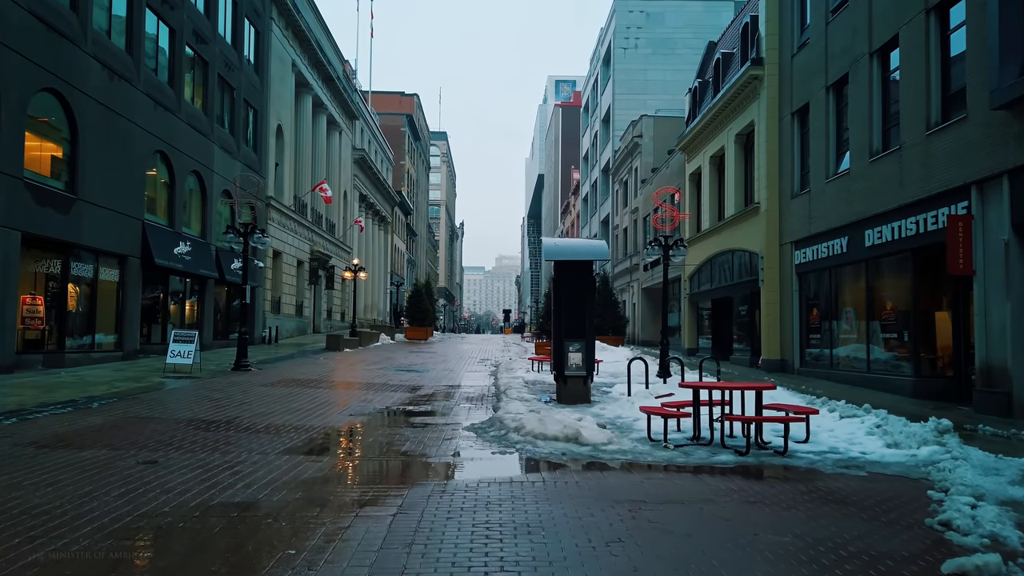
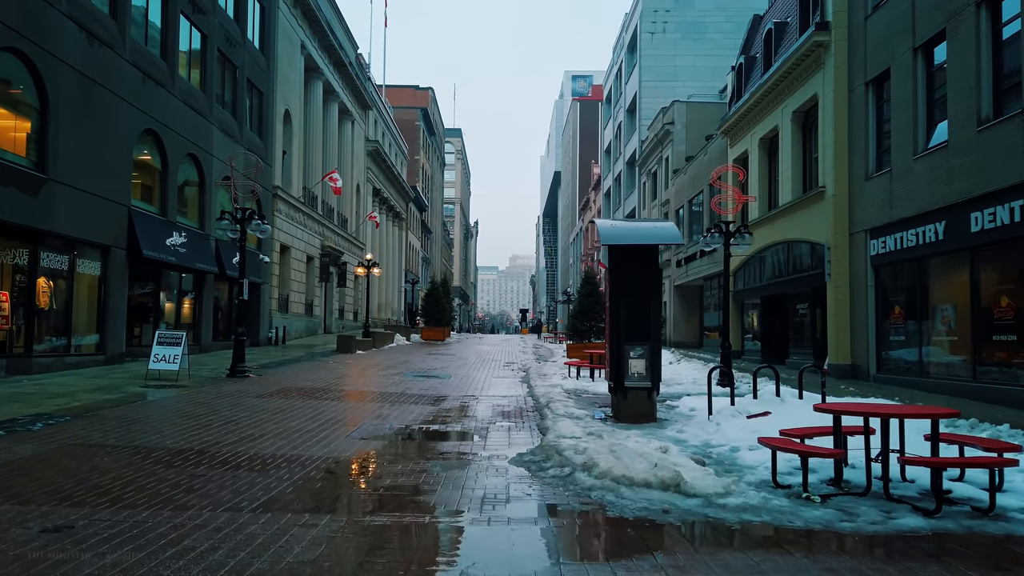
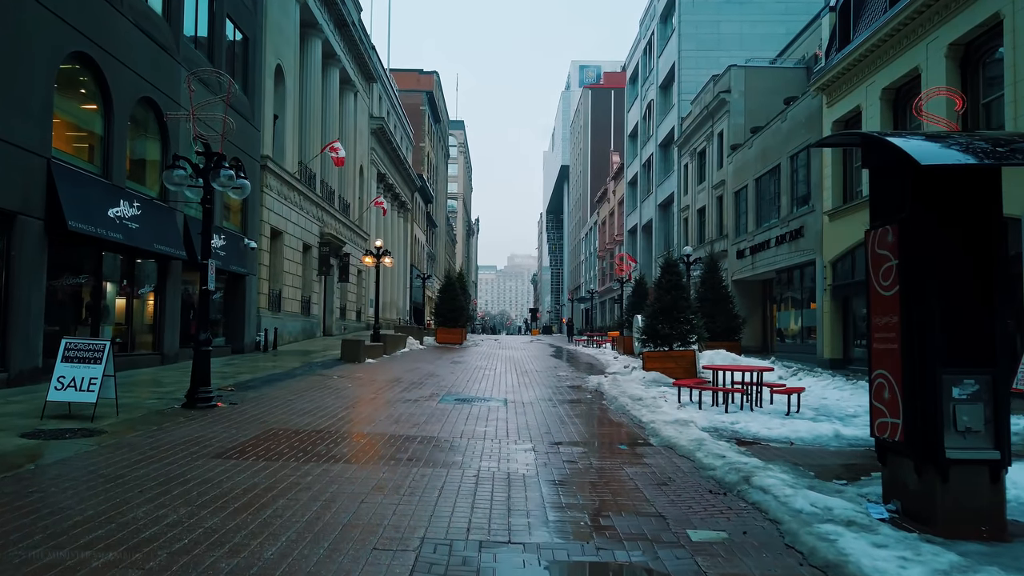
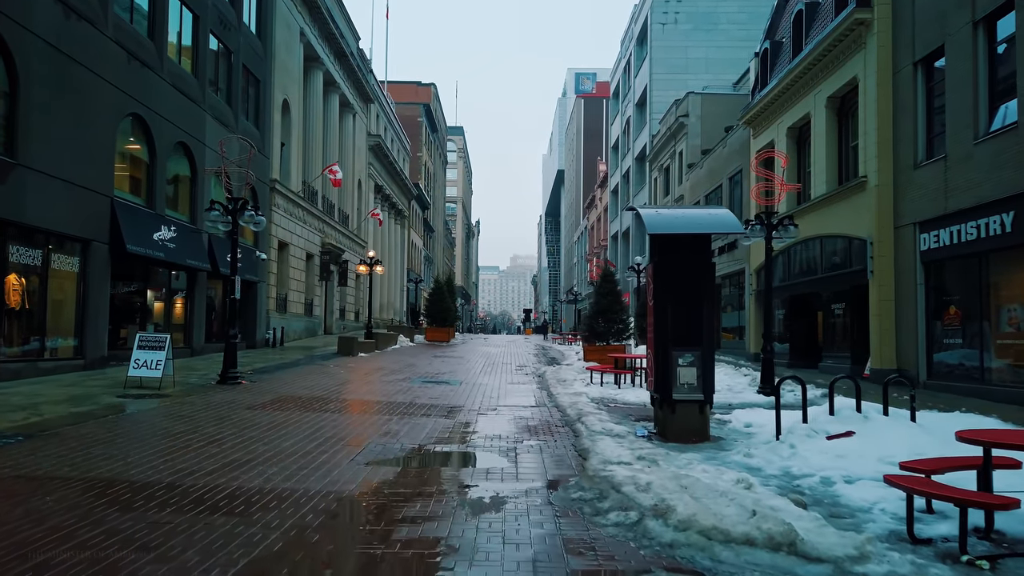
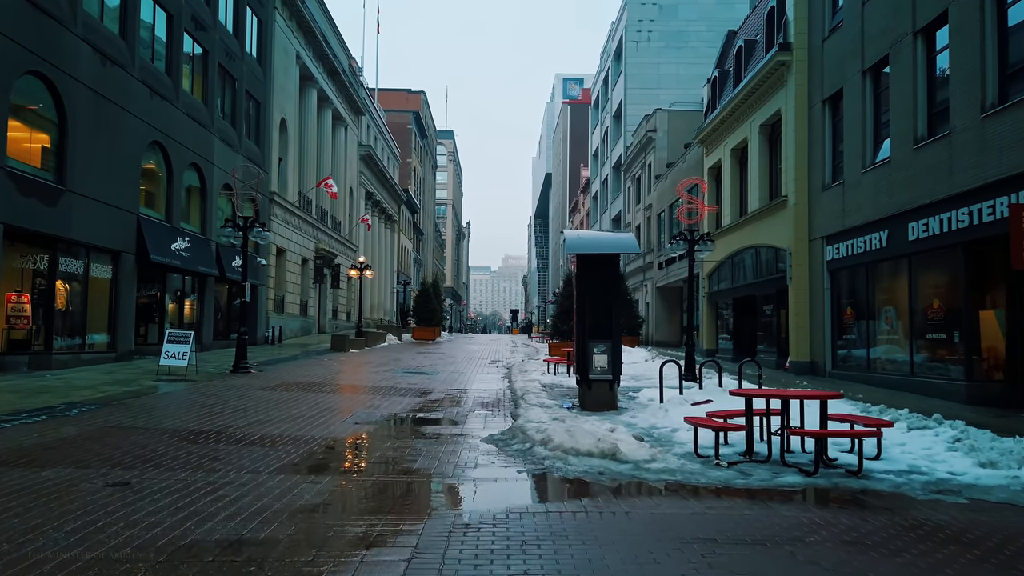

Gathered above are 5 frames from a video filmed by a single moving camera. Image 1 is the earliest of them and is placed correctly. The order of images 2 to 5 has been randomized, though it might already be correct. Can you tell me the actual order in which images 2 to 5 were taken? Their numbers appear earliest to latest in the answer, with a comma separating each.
5, 2, 4, 3
